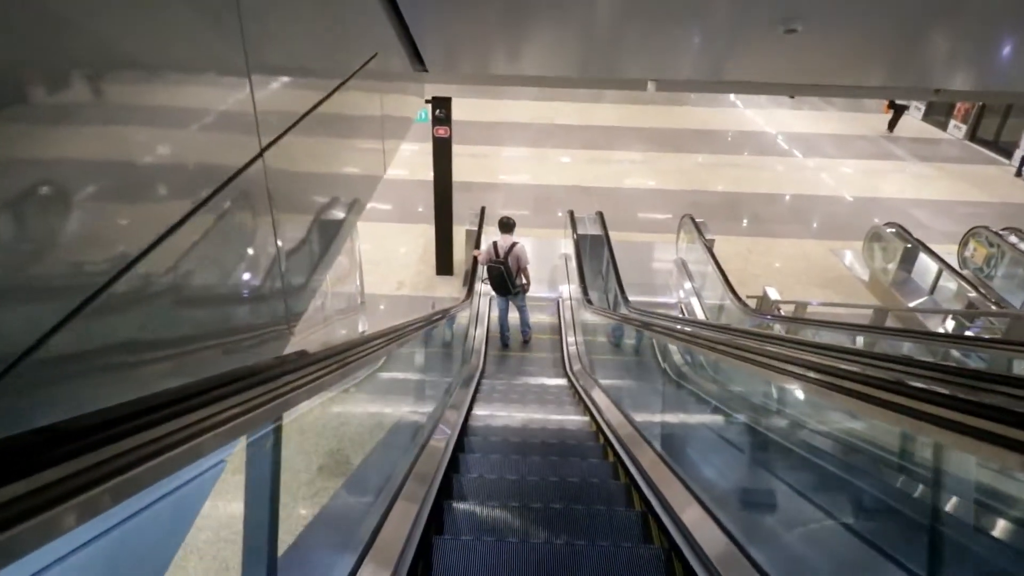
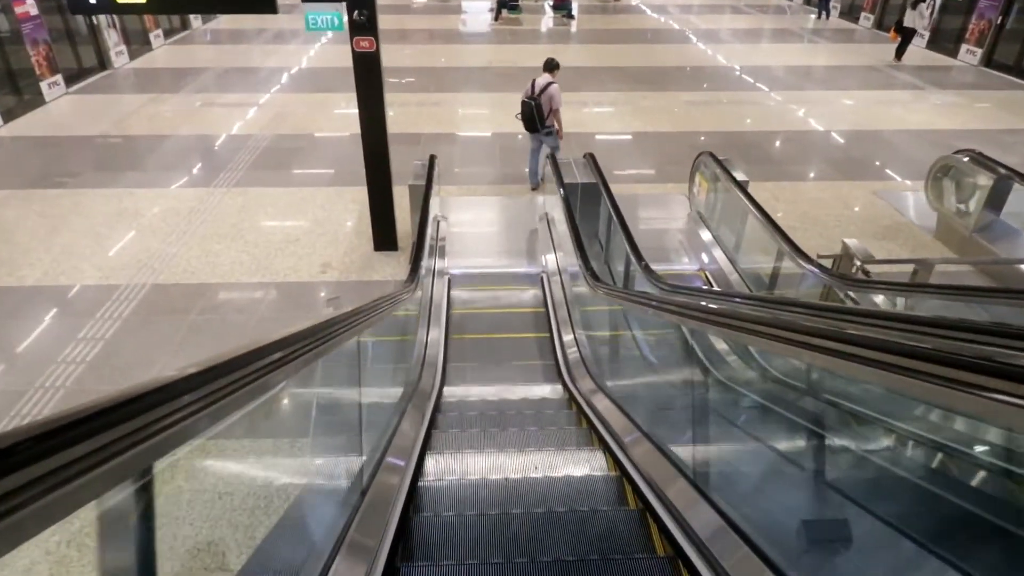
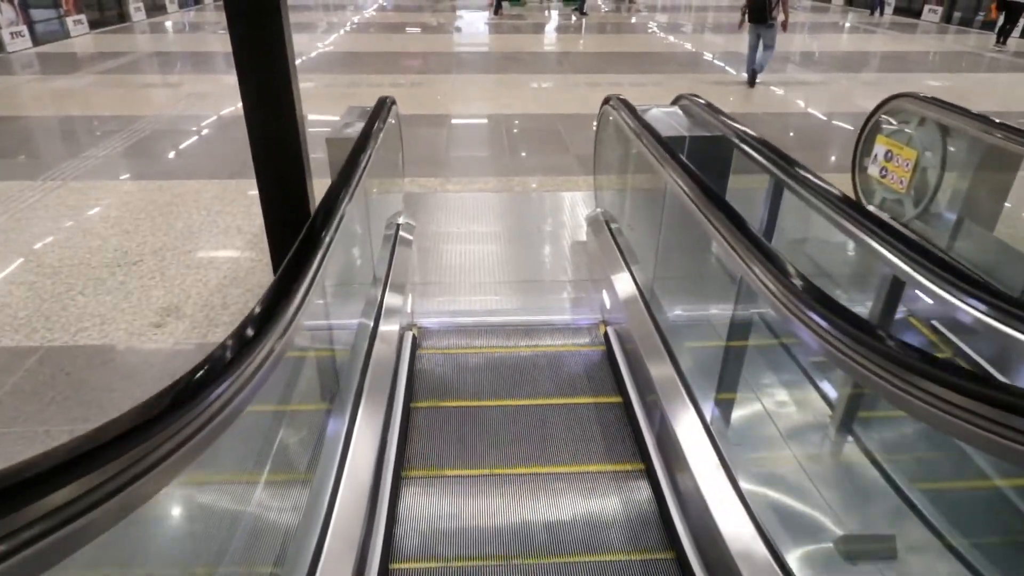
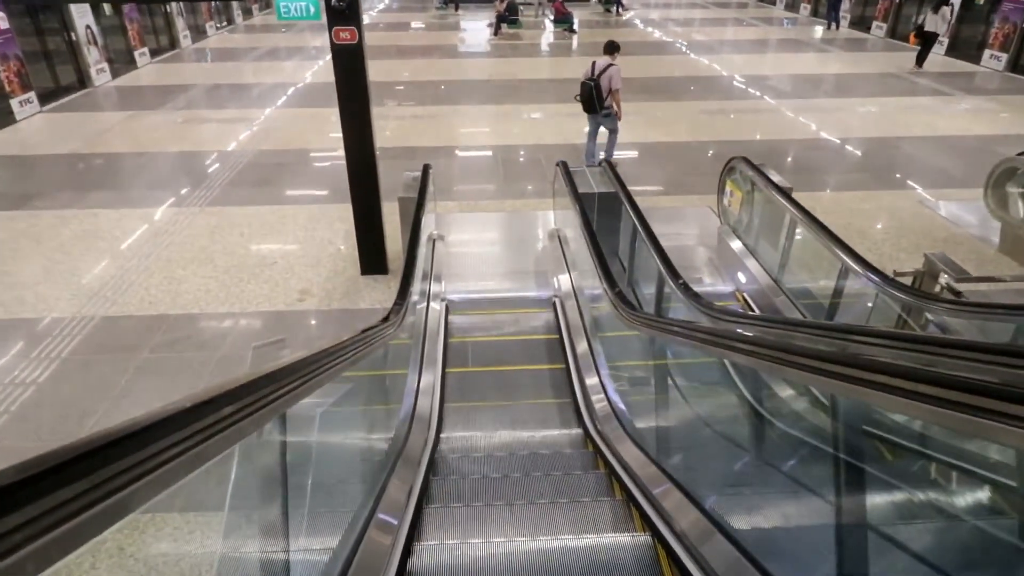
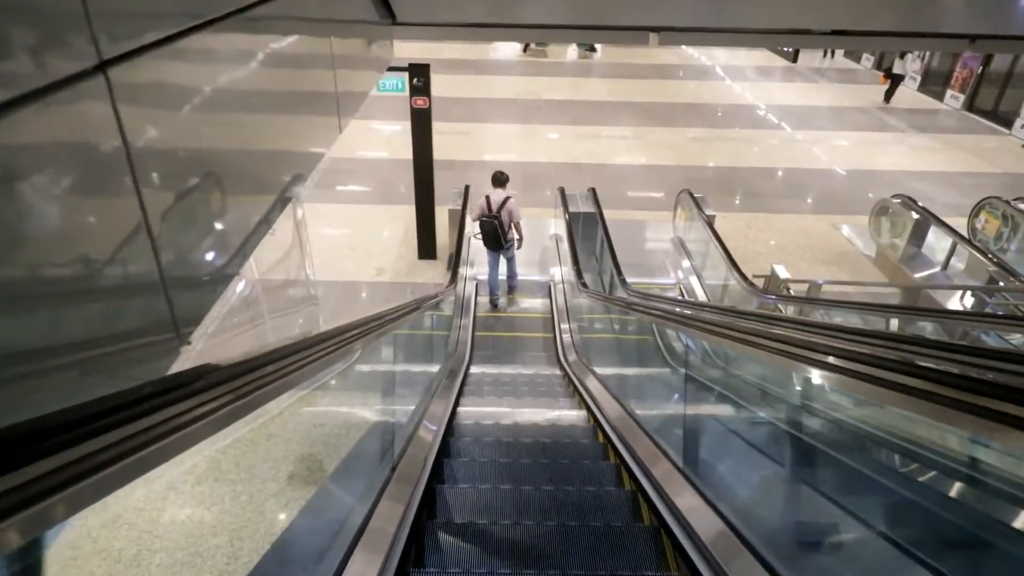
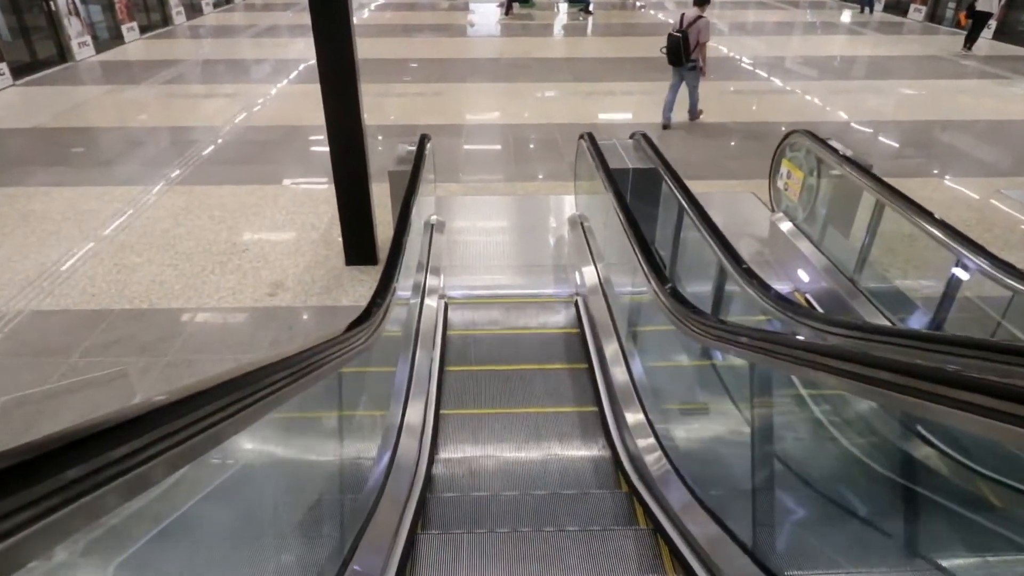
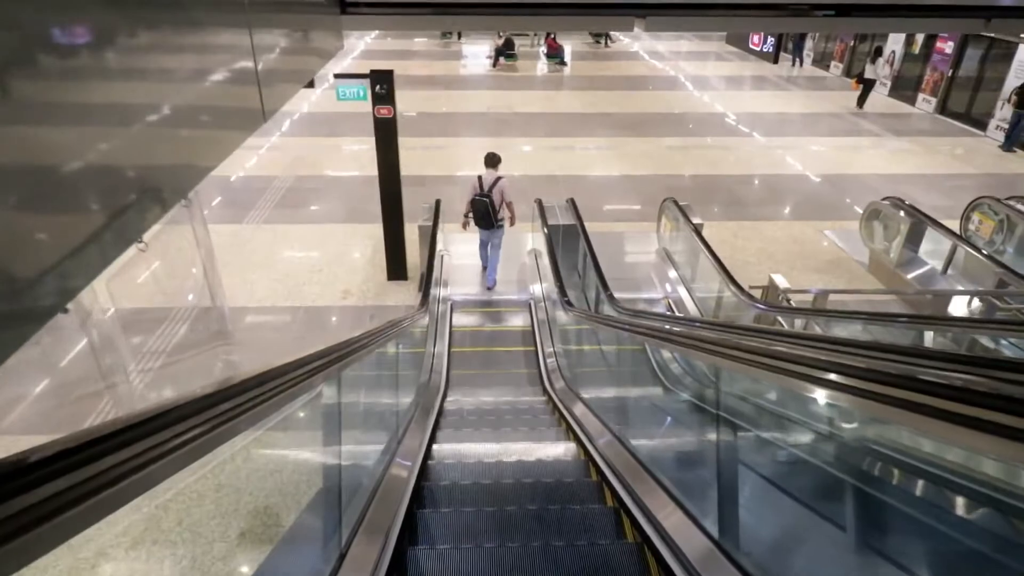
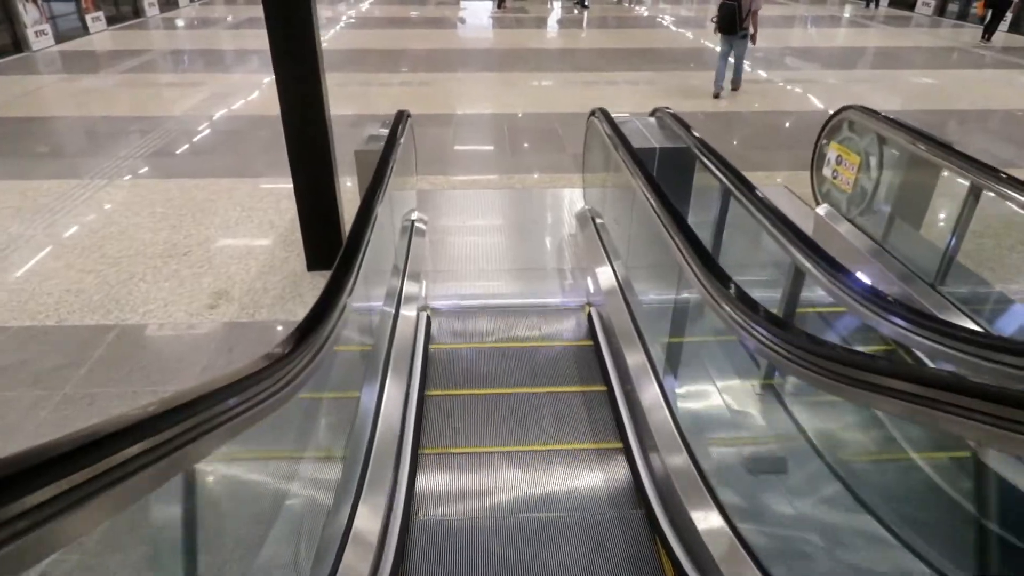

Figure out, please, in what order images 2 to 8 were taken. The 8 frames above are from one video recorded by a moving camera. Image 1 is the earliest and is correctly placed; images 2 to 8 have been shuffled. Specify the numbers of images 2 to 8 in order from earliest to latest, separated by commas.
5, 7, 2, 4, 6, 8, 3
